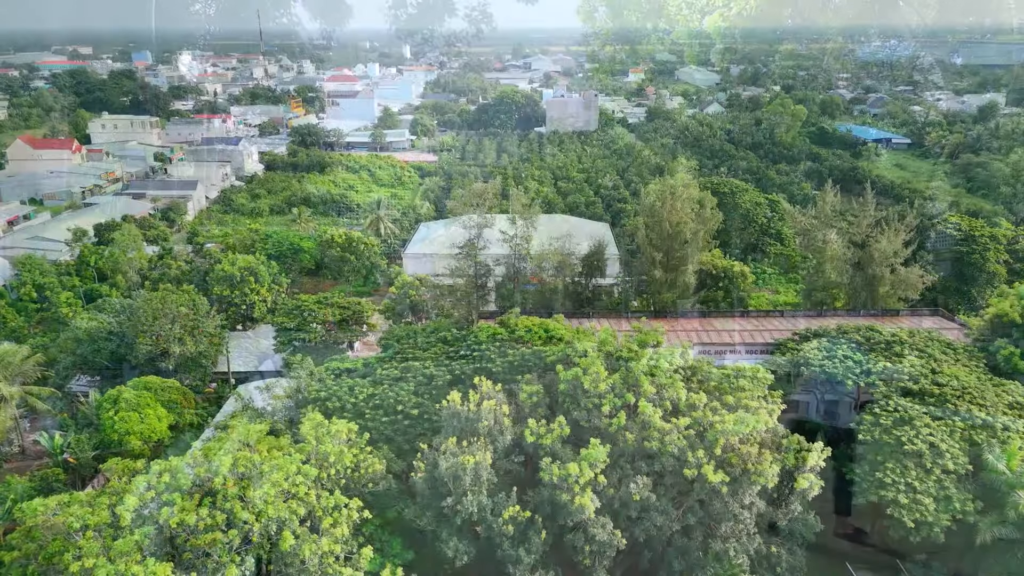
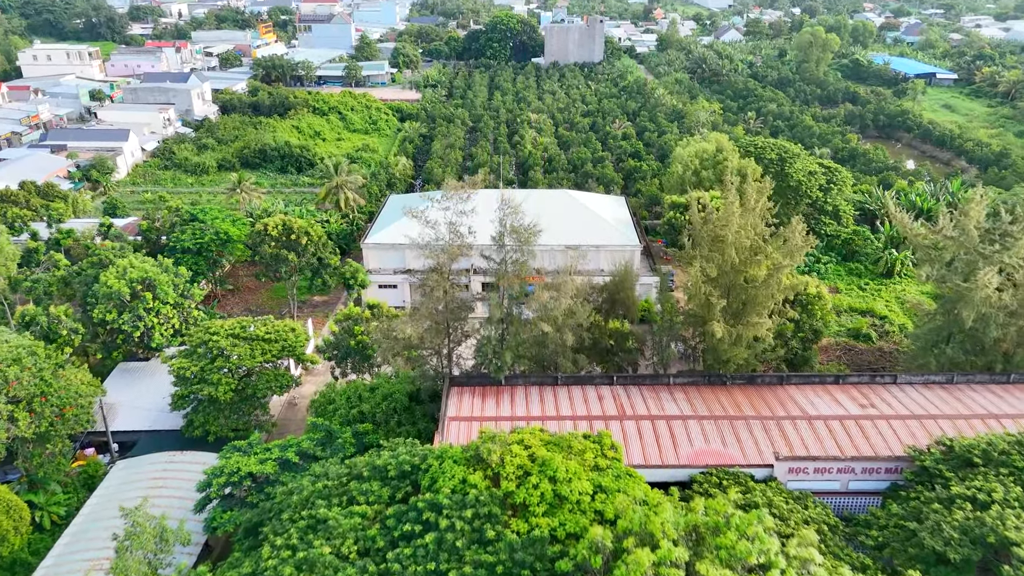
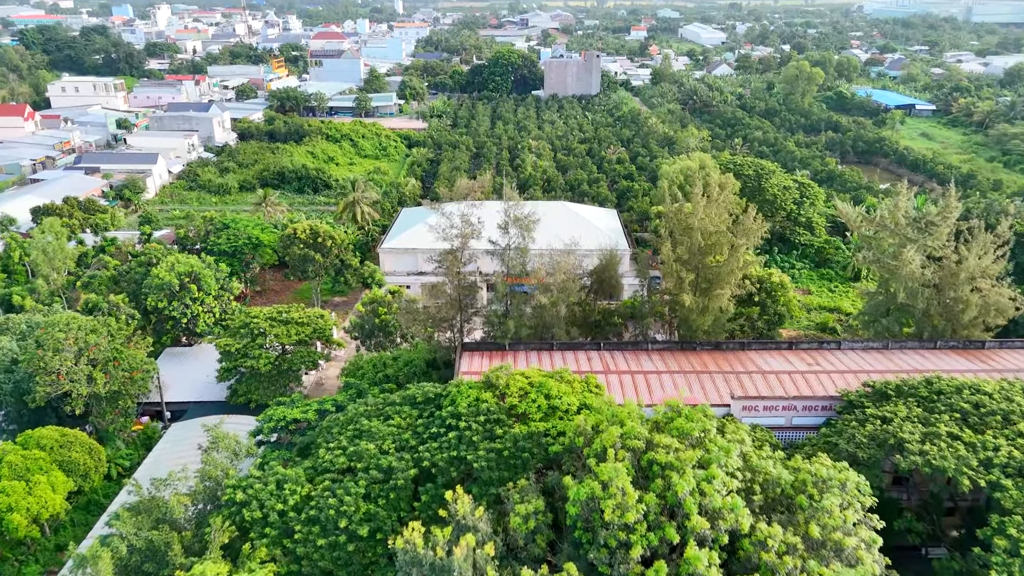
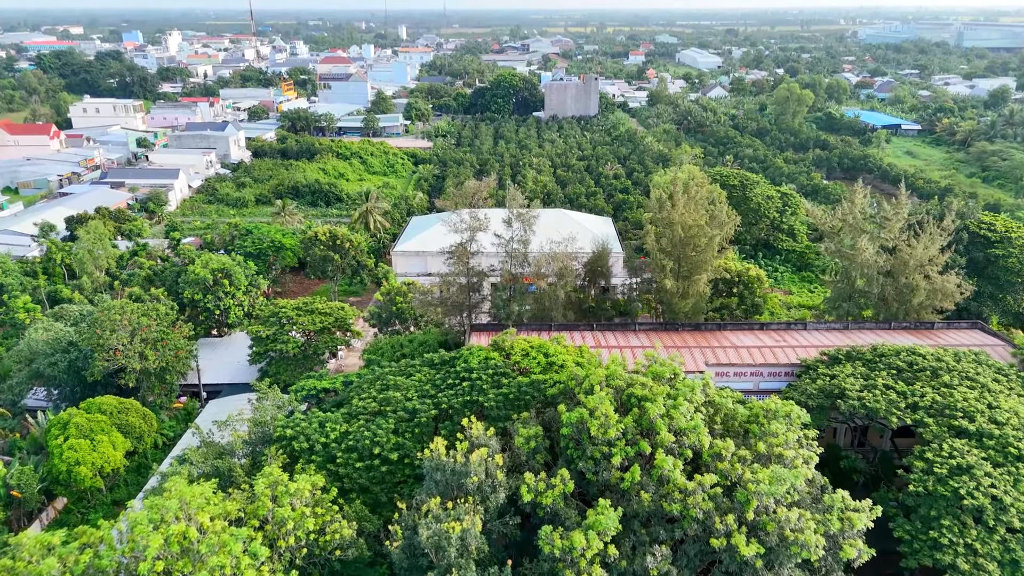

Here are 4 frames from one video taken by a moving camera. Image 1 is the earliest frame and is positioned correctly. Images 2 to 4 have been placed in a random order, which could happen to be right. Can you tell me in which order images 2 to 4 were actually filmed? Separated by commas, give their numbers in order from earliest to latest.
4, 3, 2
